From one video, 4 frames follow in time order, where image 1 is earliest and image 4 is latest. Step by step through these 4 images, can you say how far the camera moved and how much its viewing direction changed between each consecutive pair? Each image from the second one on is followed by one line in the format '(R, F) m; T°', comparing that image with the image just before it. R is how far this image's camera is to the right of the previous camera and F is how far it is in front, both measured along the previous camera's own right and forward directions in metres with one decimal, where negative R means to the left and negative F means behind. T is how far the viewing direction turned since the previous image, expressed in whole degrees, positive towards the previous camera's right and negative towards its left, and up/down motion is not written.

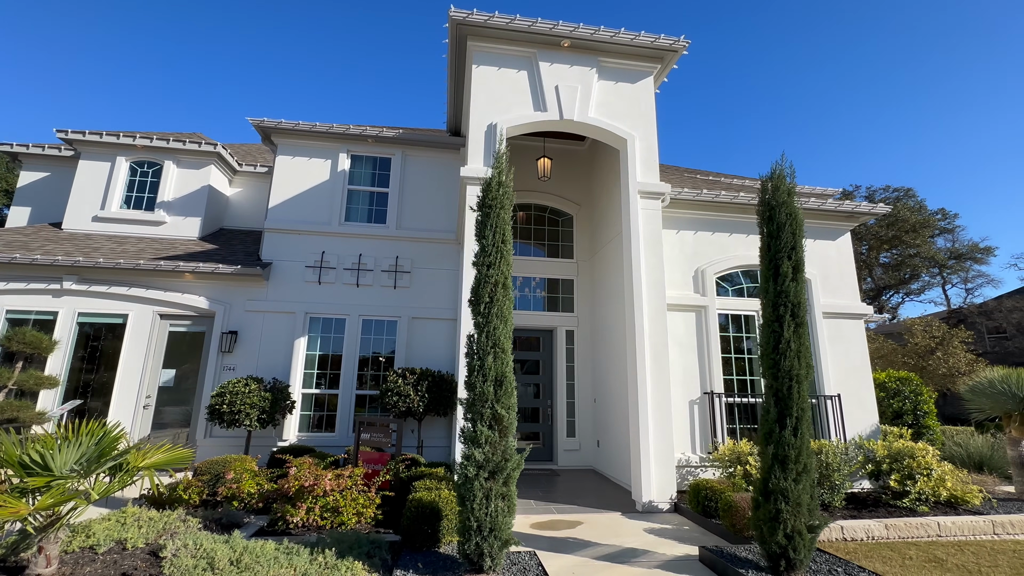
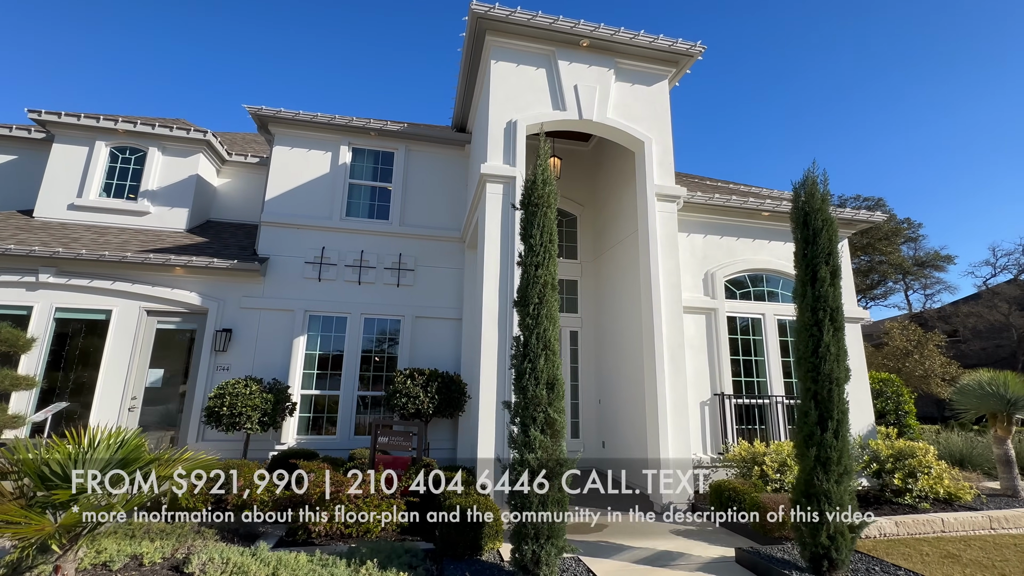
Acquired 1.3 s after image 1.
(-0.7, +0.1) m; +4°
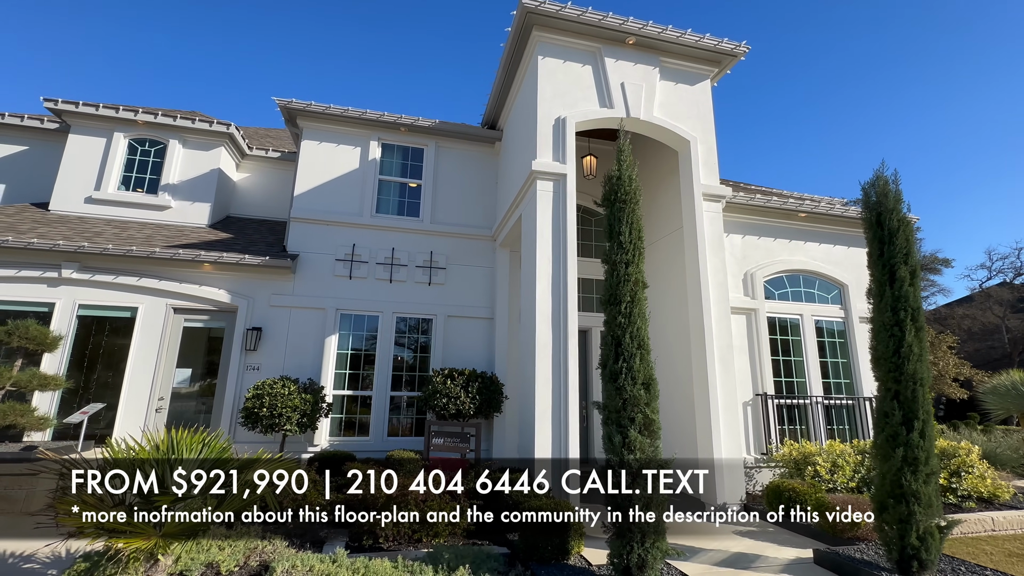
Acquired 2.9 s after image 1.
(-1.0, +0.1) m; +2°
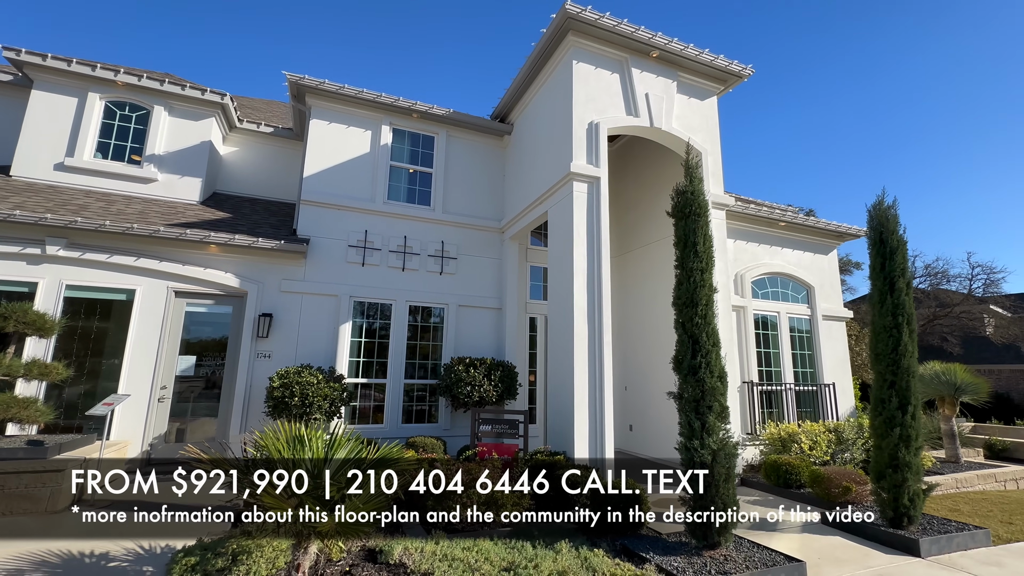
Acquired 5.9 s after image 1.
(-1.6, -0.2) m; +8°
